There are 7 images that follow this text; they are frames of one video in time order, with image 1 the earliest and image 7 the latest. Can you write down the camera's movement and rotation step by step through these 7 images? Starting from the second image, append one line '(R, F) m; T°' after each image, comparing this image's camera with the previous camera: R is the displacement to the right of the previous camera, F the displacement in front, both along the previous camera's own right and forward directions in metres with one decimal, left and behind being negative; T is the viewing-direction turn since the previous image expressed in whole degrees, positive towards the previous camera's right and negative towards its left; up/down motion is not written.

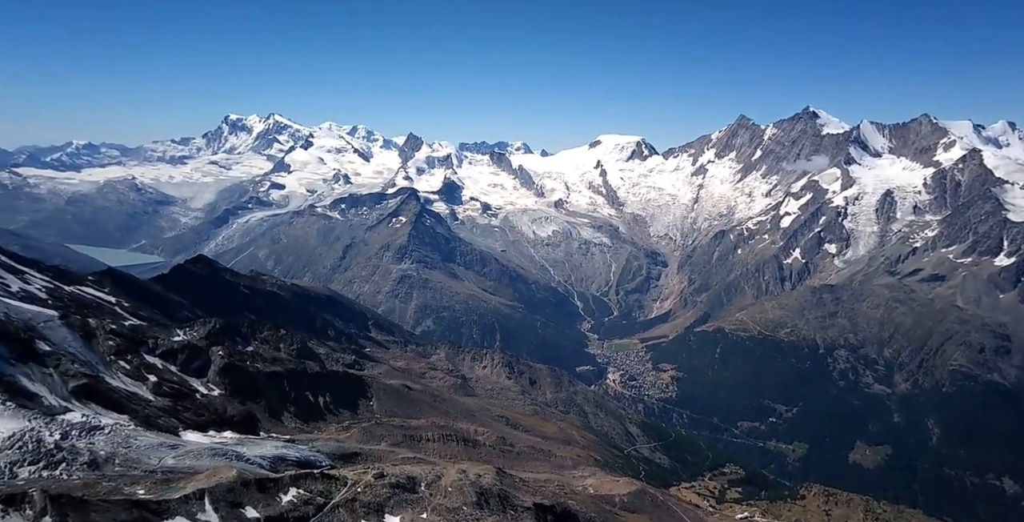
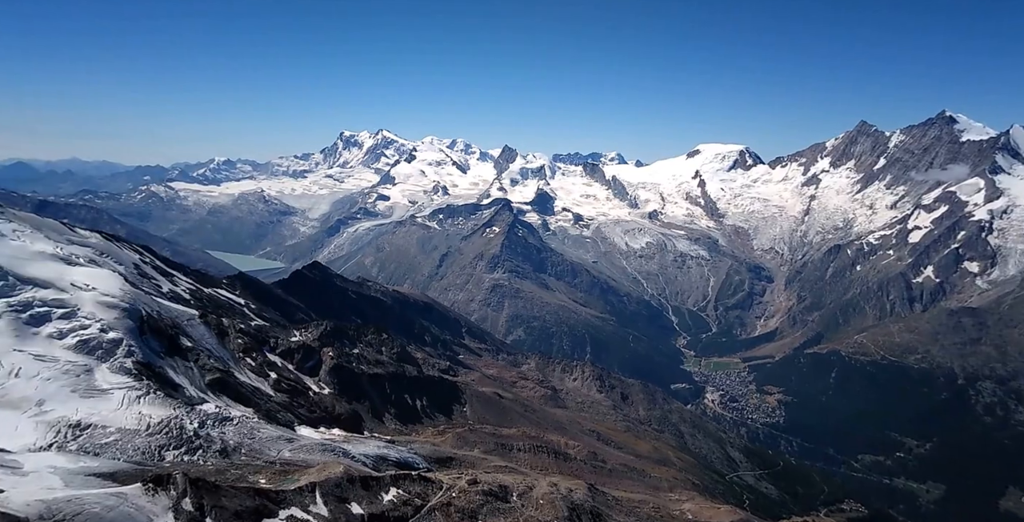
(-0.8, +2.1) m; -7°
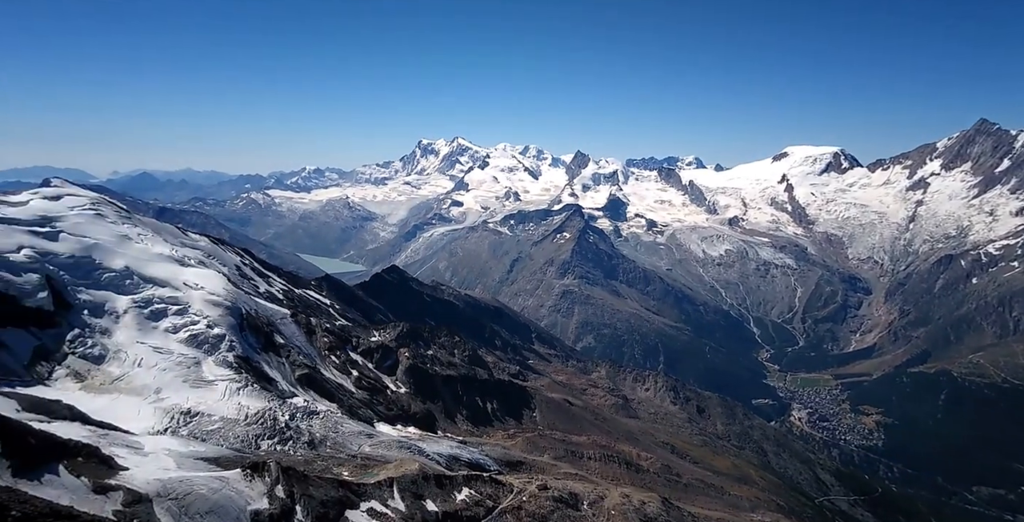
(-1.1, +2.4) m; -6°
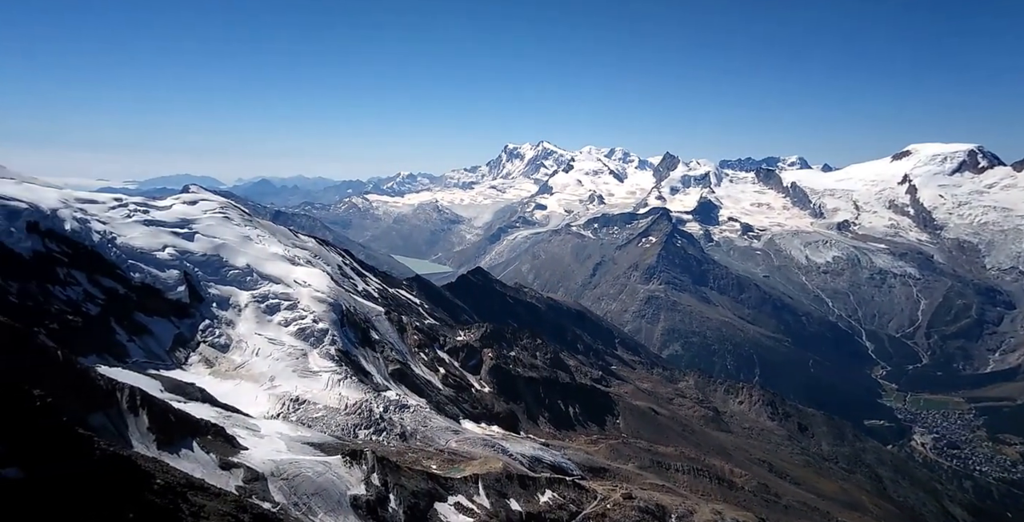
(-1.6, +3.7) m; -7°
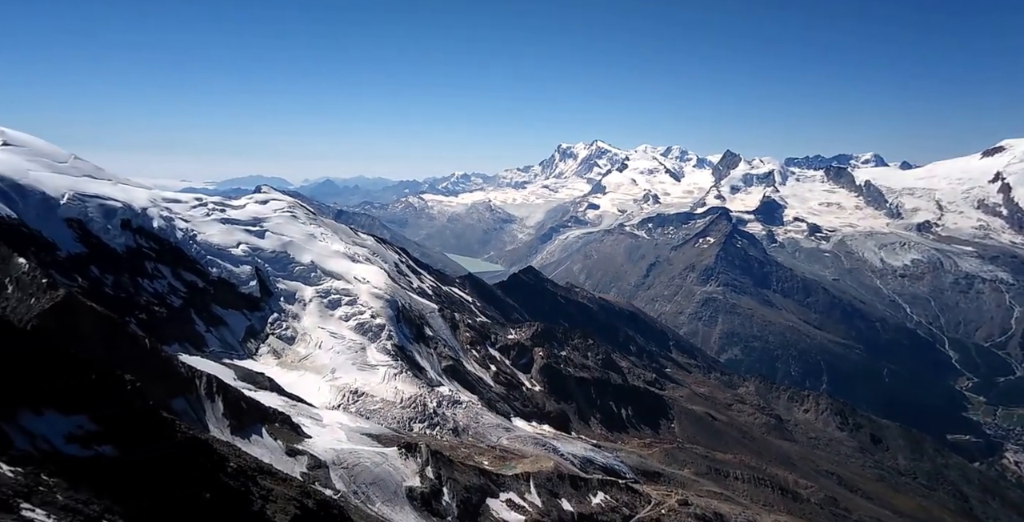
(-1.3, +2.5) m; -4°
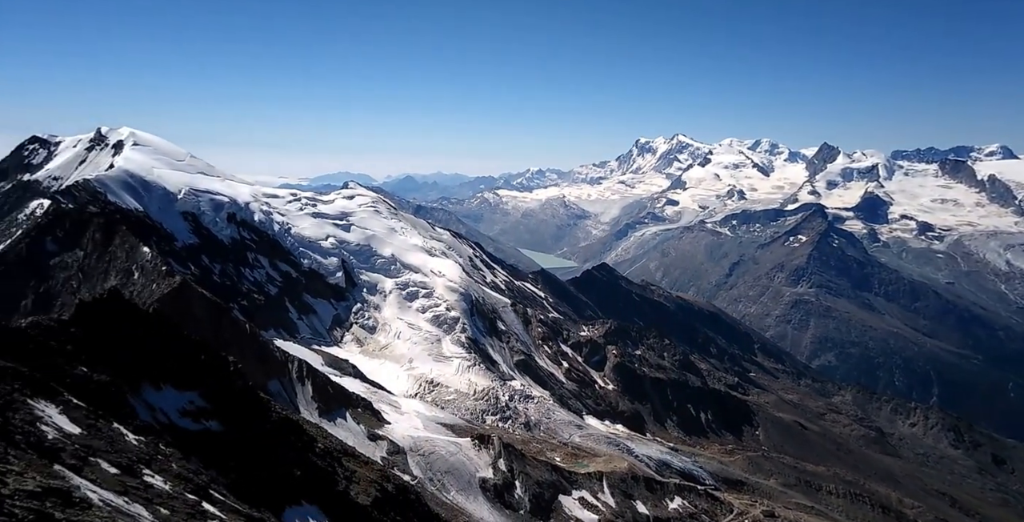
(-1.8, +4.3) m; -6°
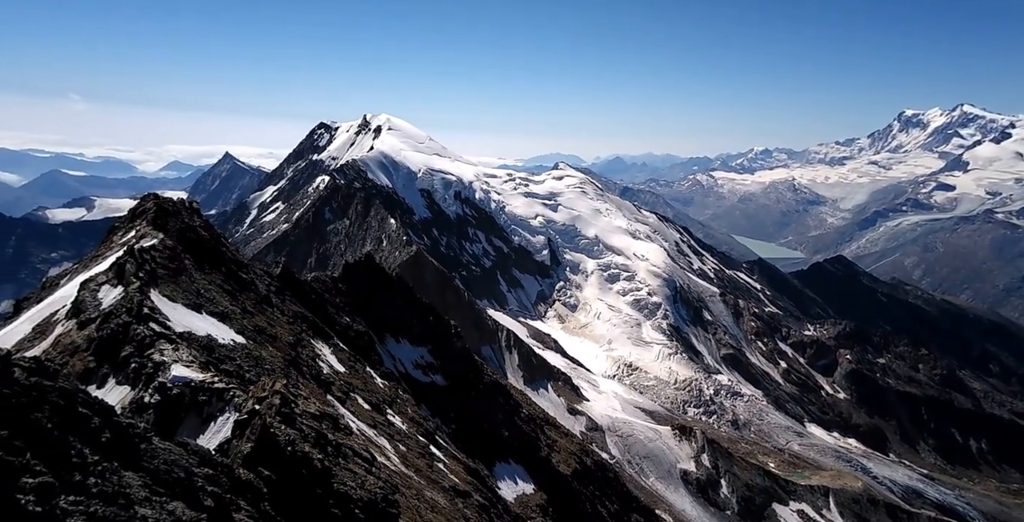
(-5.2, +3.0) m; -18°
